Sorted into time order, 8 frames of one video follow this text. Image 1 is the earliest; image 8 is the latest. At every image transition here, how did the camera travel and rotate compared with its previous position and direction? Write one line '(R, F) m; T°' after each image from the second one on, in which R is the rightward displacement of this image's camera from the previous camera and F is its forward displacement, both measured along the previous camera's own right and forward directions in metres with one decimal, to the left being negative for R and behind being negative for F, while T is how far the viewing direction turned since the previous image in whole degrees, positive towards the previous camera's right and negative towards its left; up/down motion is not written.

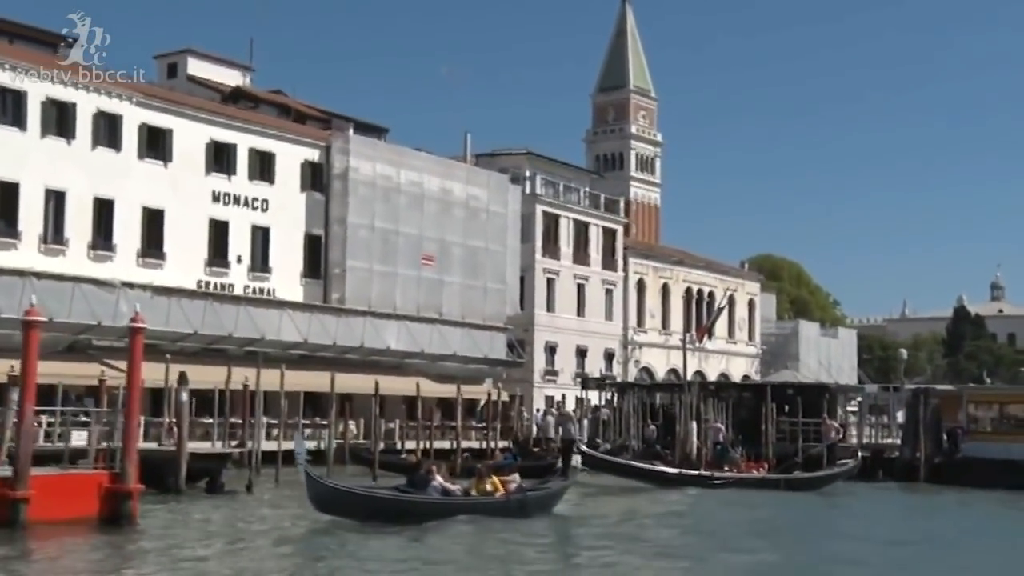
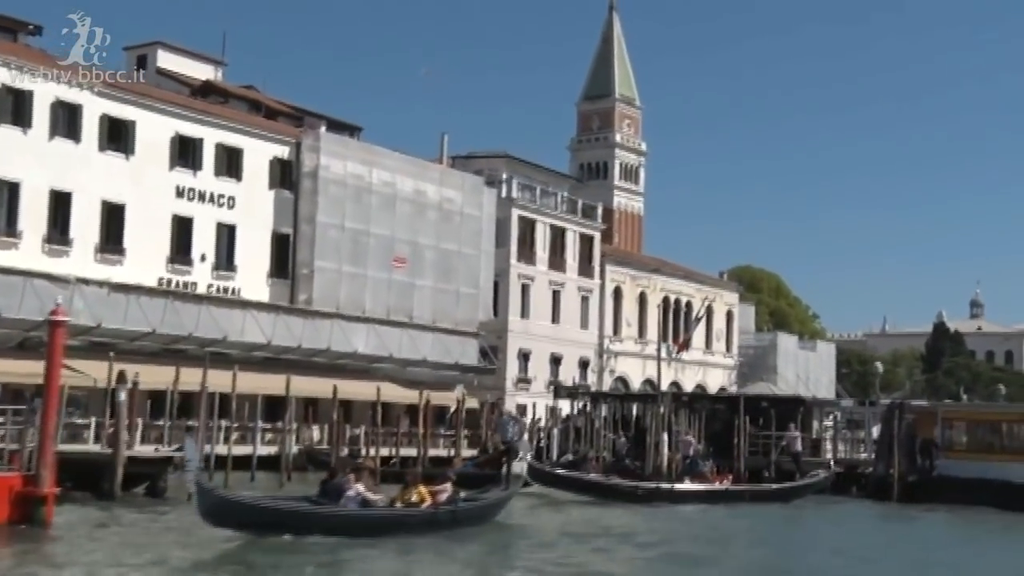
(+0.4, +0.9) m; +1°
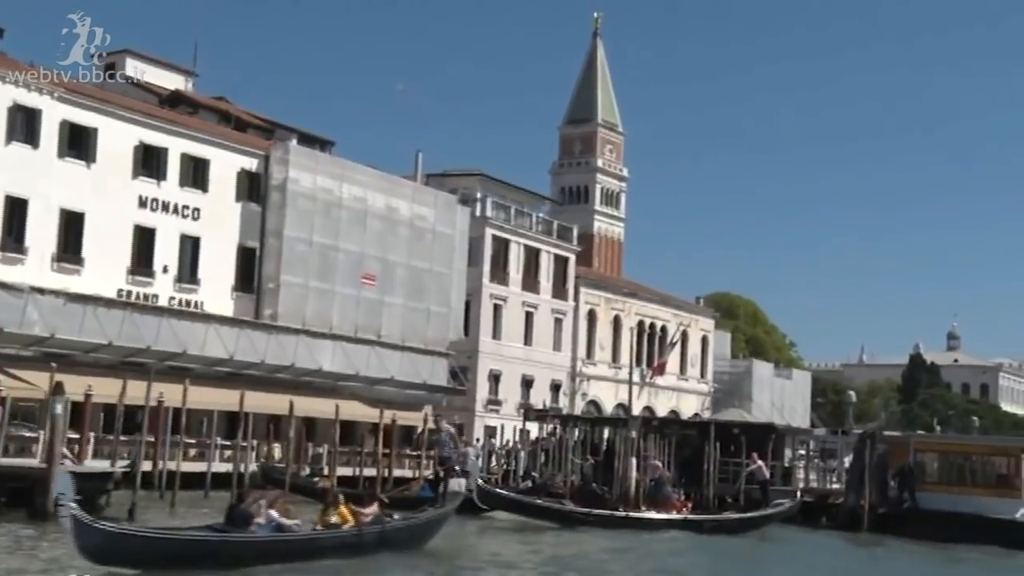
(+0.4, +0.7) m; +1°
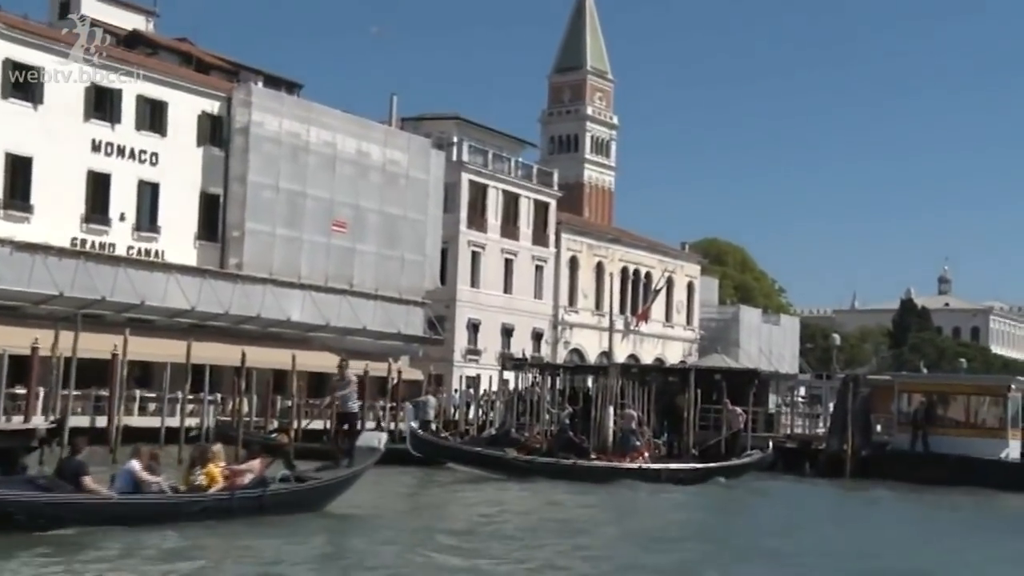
(+0.7, +1.4) m; 0°
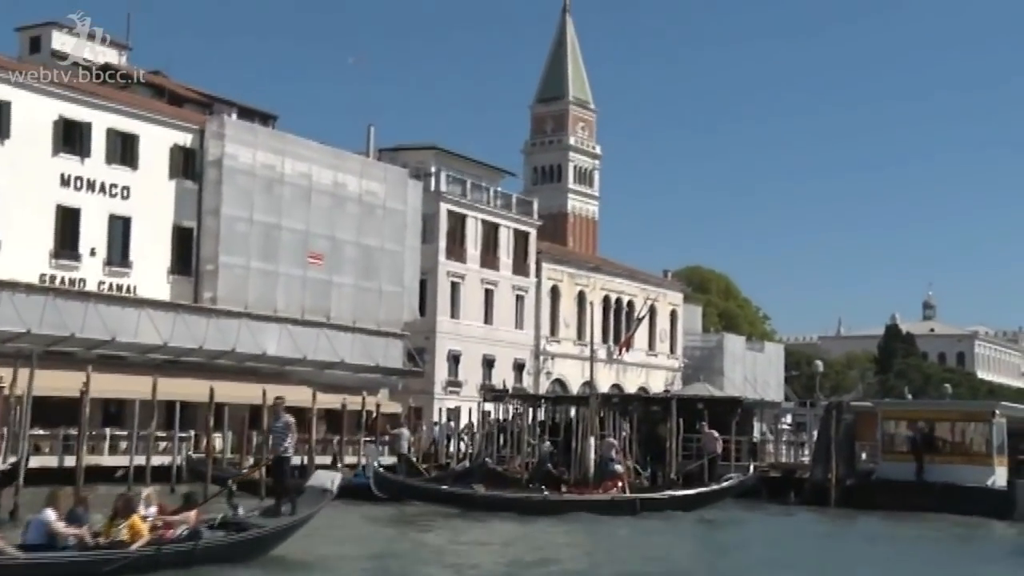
(+0.3, +0.5) m; +1°
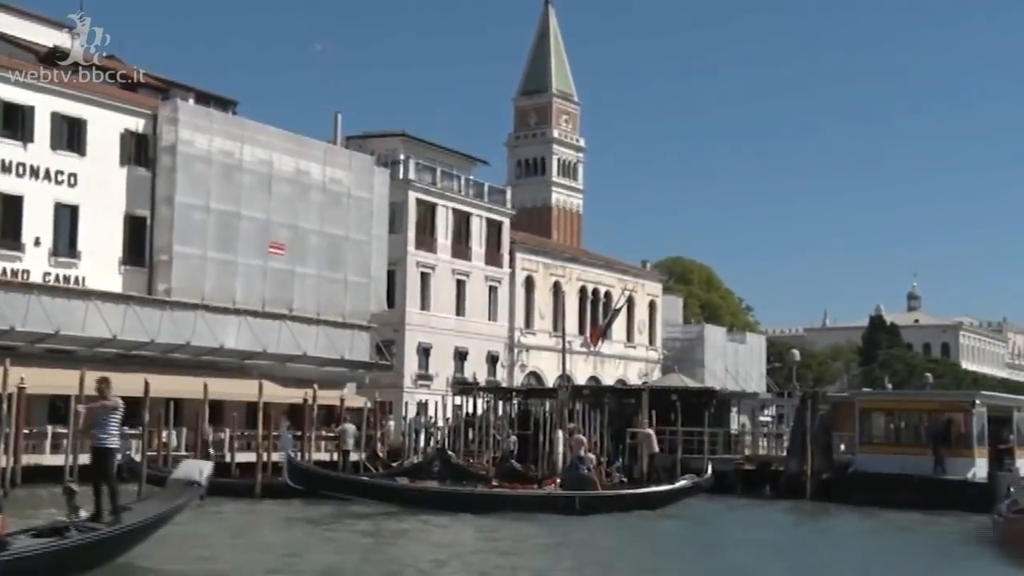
(+0.7, +1.4) m; +1°
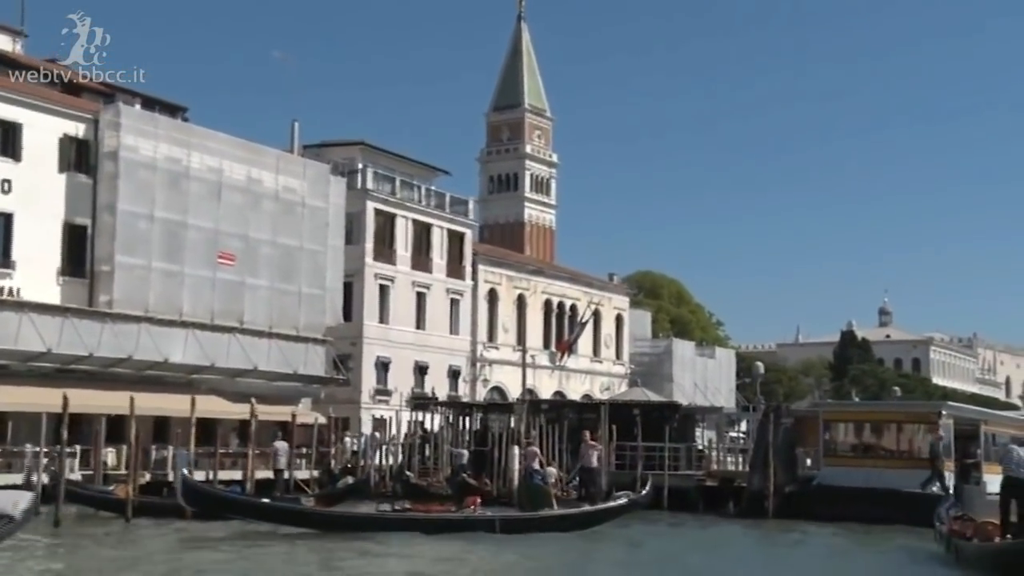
(+0.6, +1.2) m; +1°
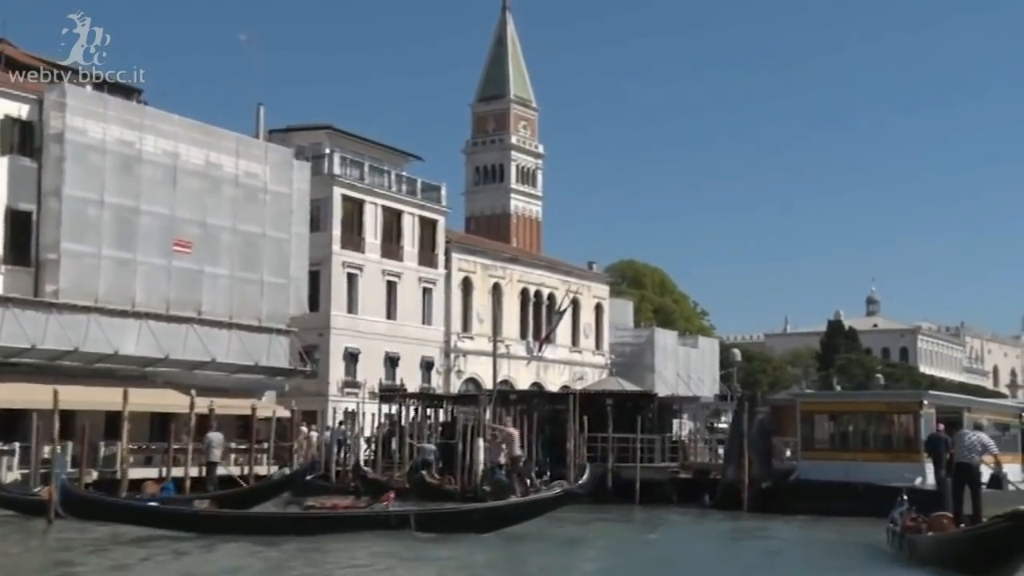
(+0.7, +1.5) m; +1°
